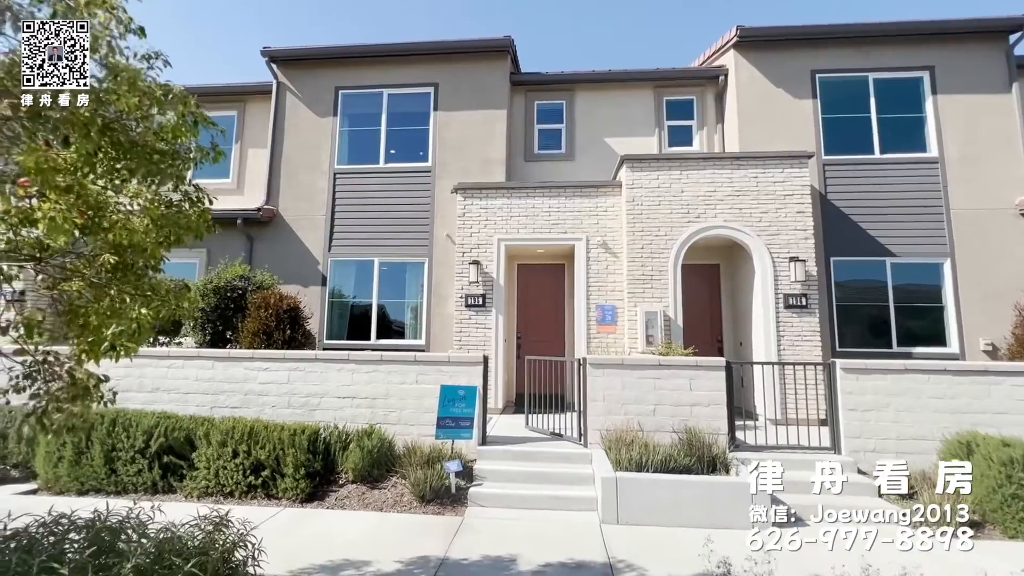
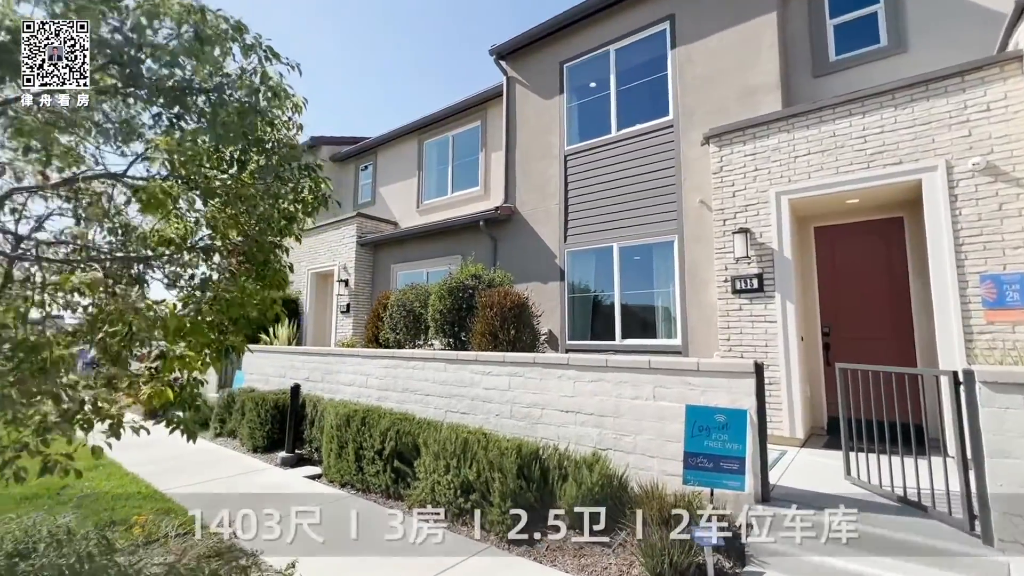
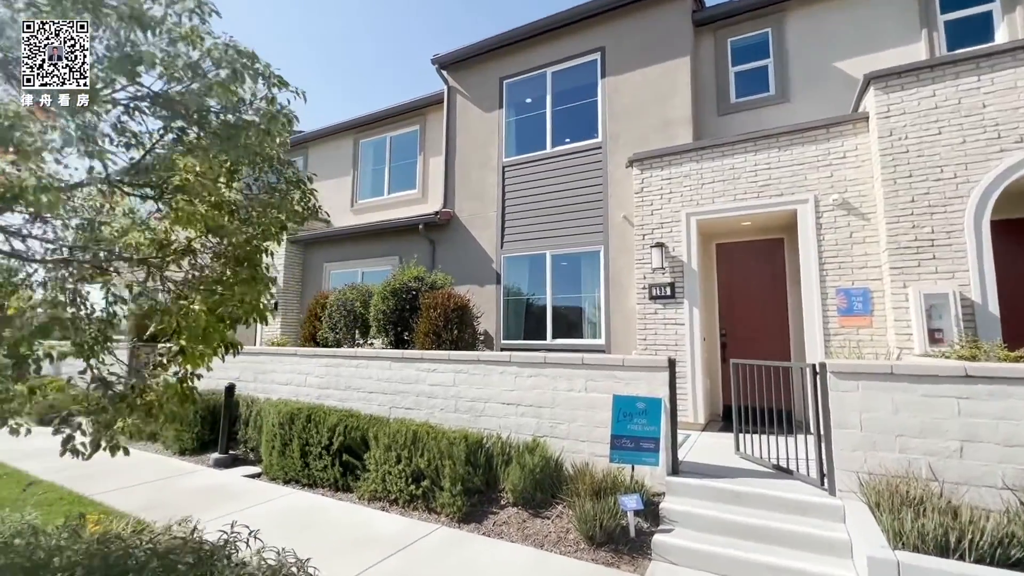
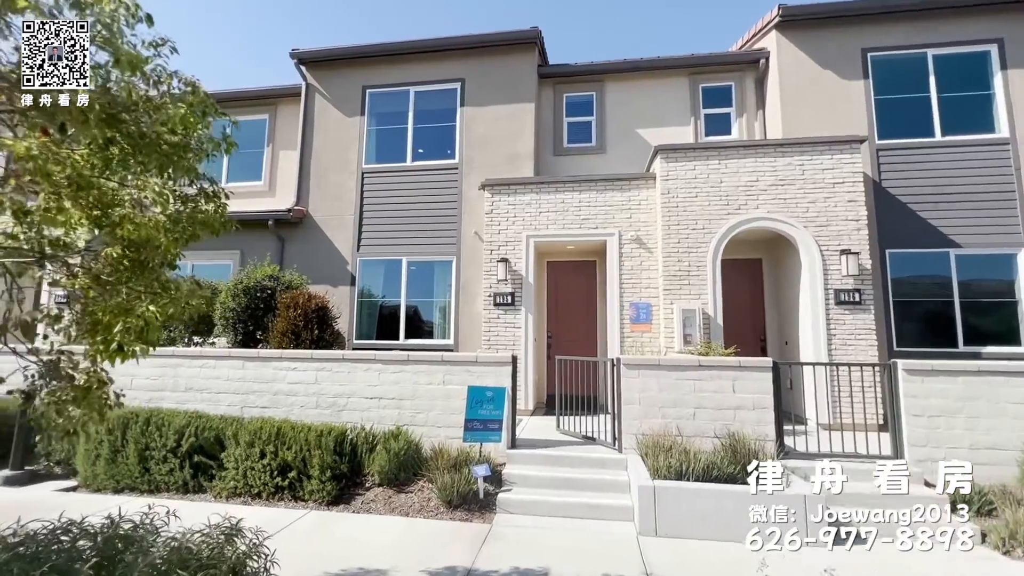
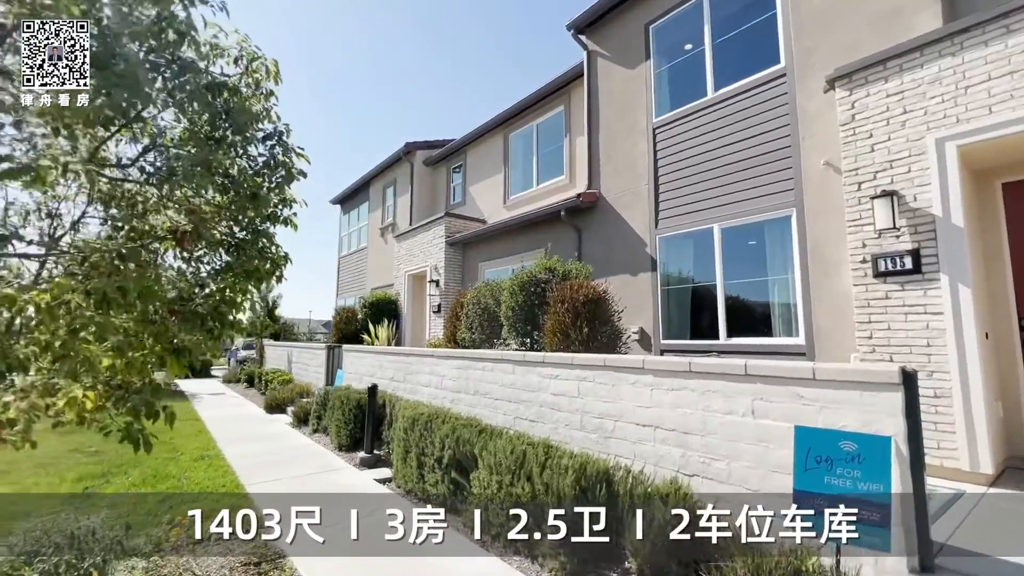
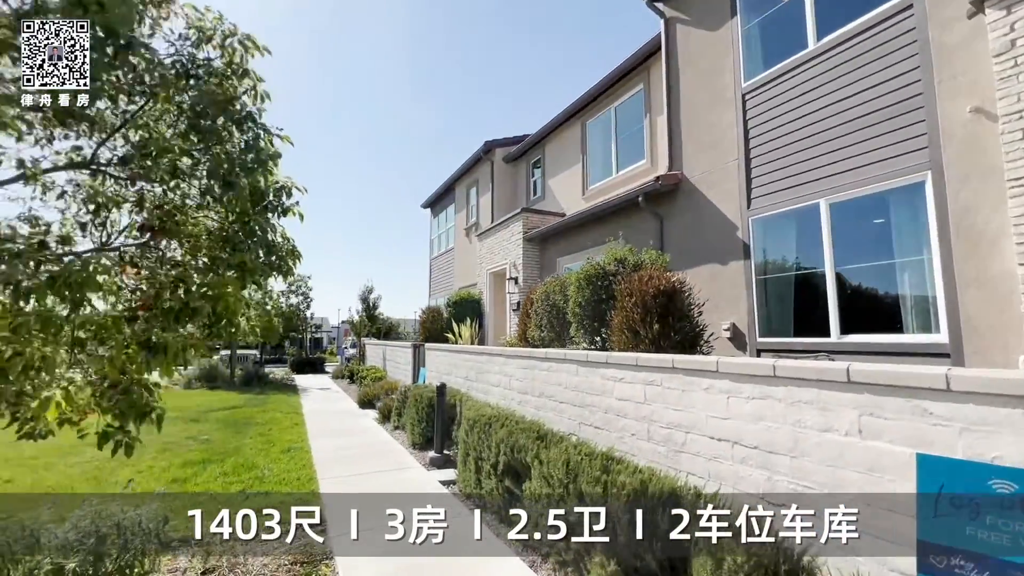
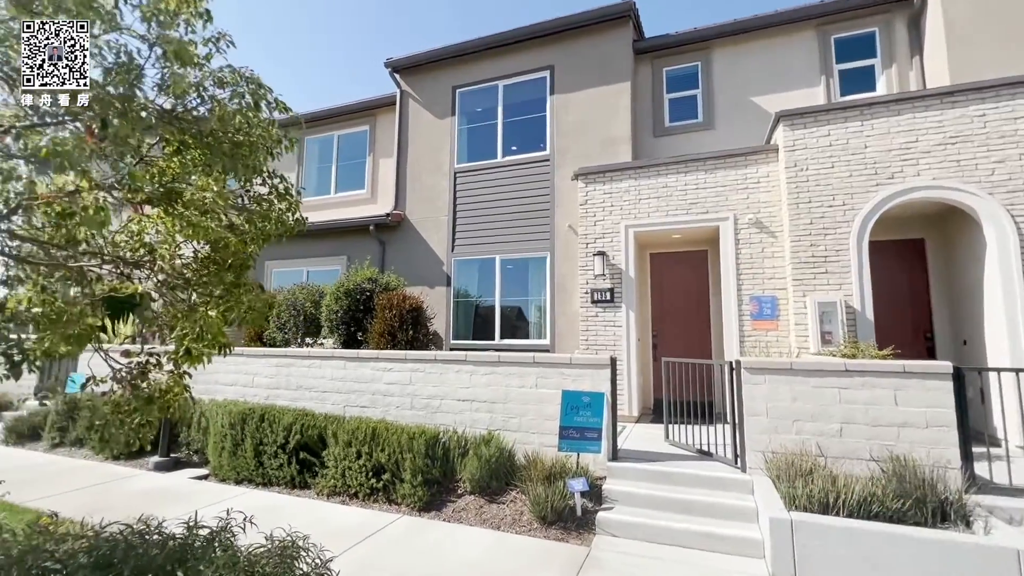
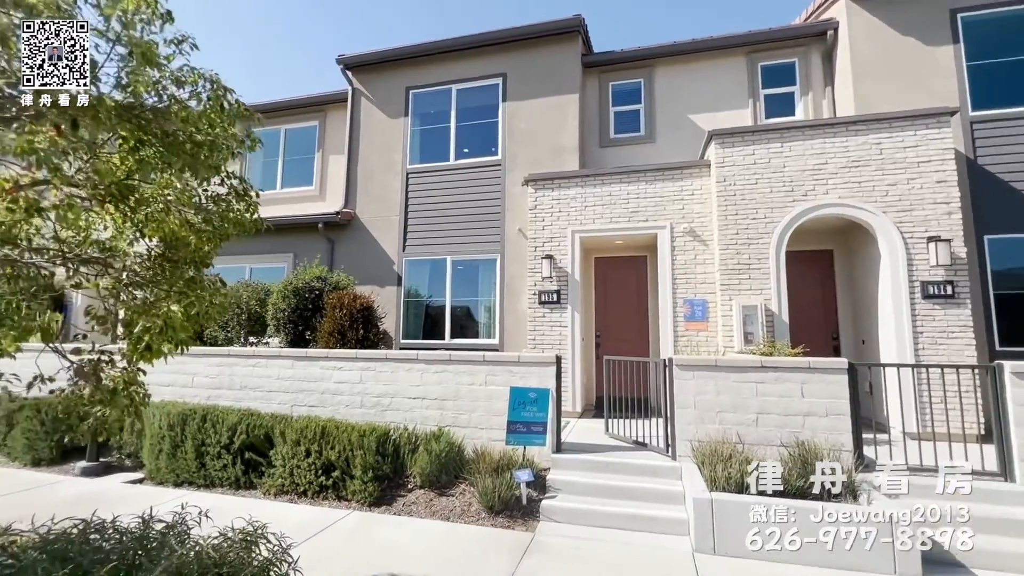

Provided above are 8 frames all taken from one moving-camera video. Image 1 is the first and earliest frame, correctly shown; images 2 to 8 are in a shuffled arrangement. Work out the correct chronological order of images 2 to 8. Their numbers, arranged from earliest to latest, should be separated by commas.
4, 8, 7, 3, 2, 5, 6
